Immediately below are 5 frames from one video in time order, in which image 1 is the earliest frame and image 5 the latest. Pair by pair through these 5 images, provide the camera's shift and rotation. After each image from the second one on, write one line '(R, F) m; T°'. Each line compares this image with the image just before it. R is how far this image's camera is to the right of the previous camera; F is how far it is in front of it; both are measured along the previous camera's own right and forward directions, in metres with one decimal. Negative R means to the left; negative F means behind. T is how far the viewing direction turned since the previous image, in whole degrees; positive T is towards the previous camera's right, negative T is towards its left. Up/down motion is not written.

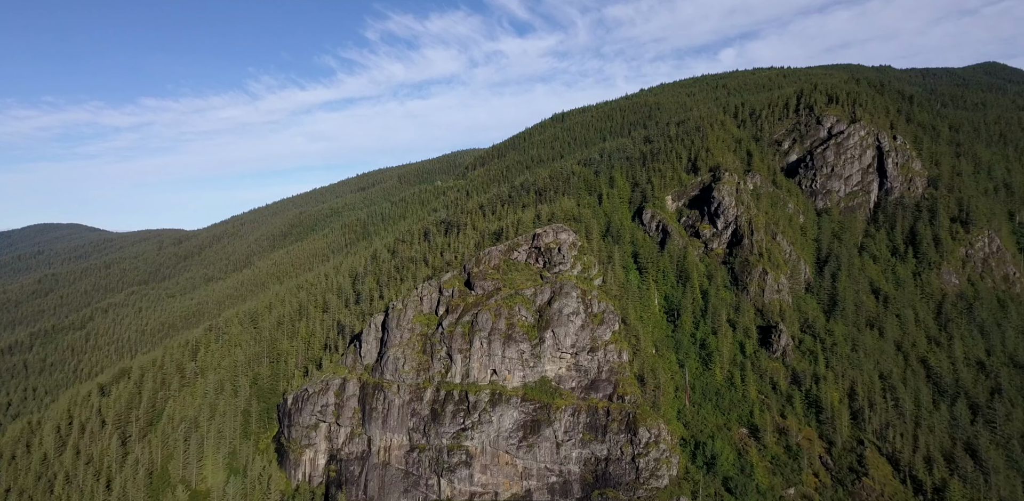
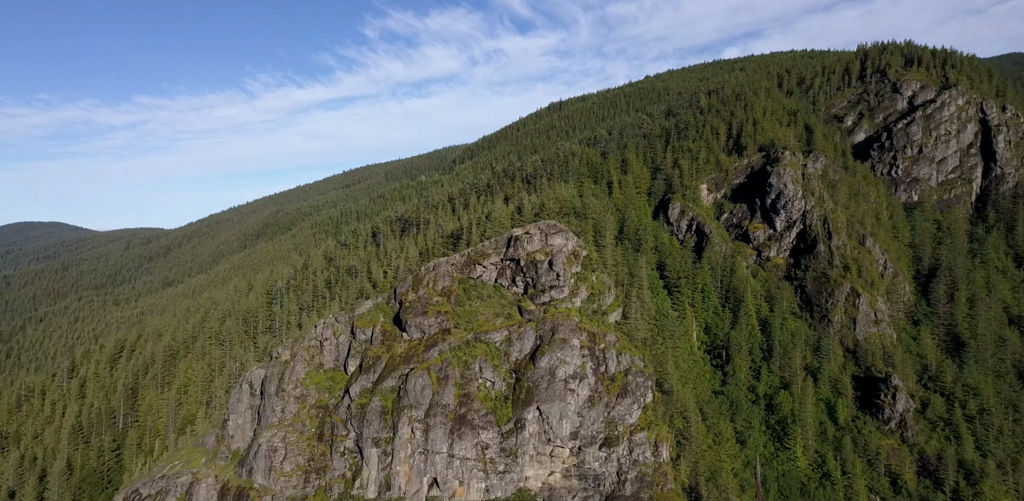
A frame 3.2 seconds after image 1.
(+4.9, +52.0) m; 0°
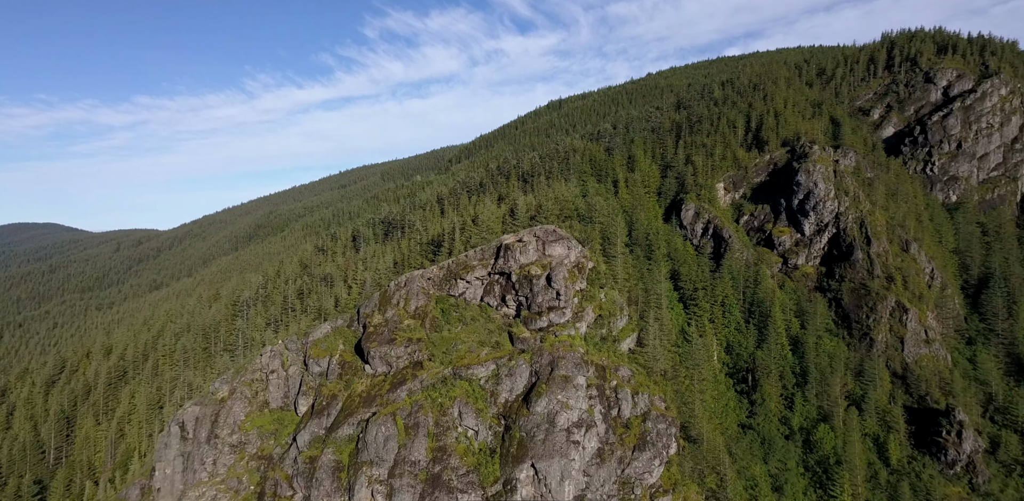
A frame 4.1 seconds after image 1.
(+1.1, +14.9) m; 0°
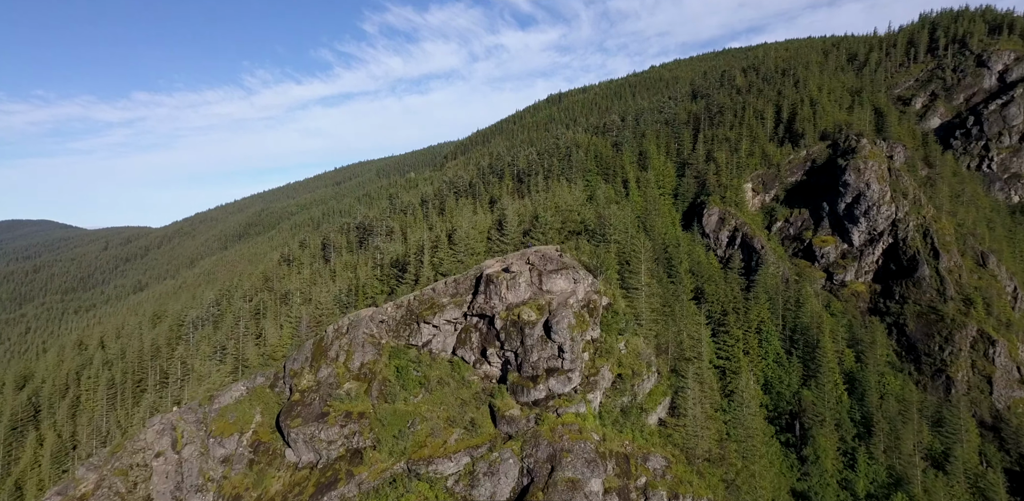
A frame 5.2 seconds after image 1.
(+1.2, +18.5) m; 0°
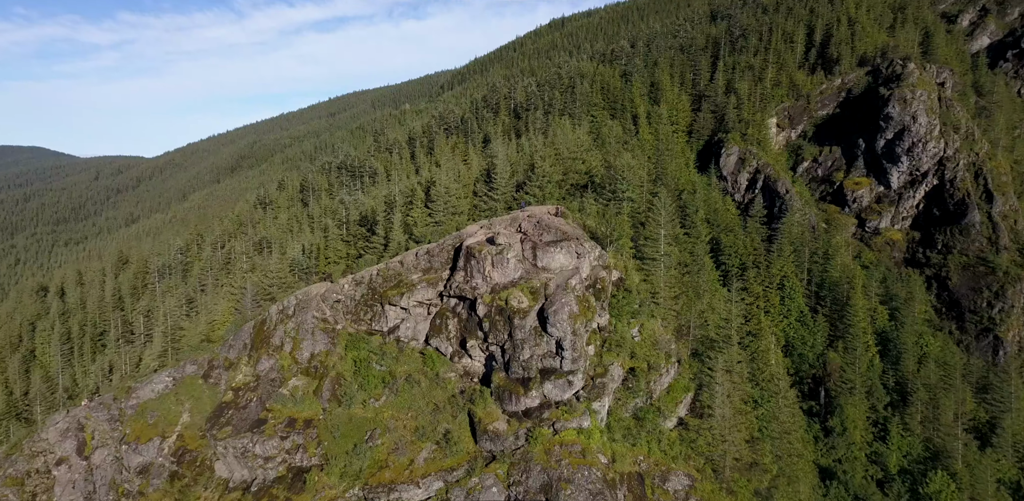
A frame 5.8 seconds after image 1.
(+0.8, +9.9) m; 0°
